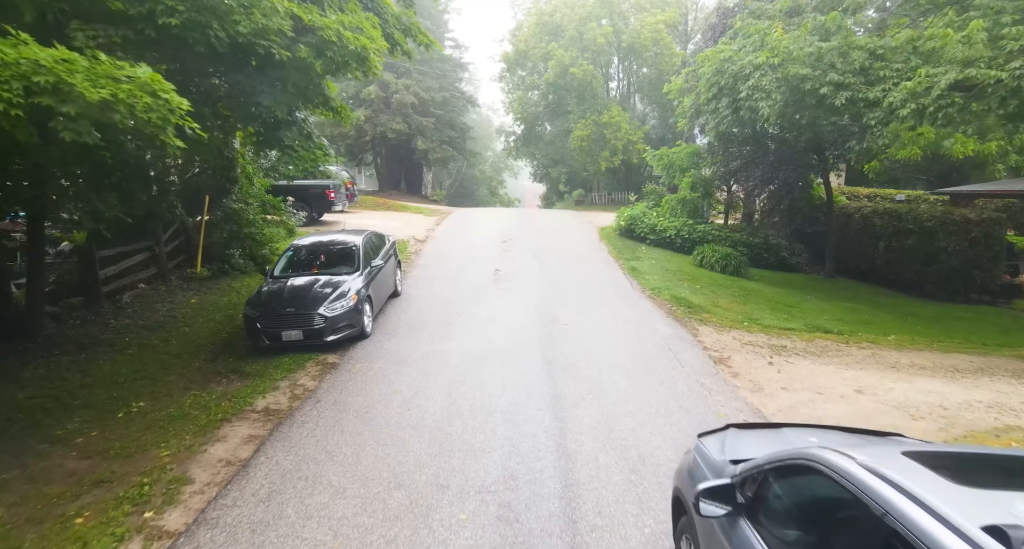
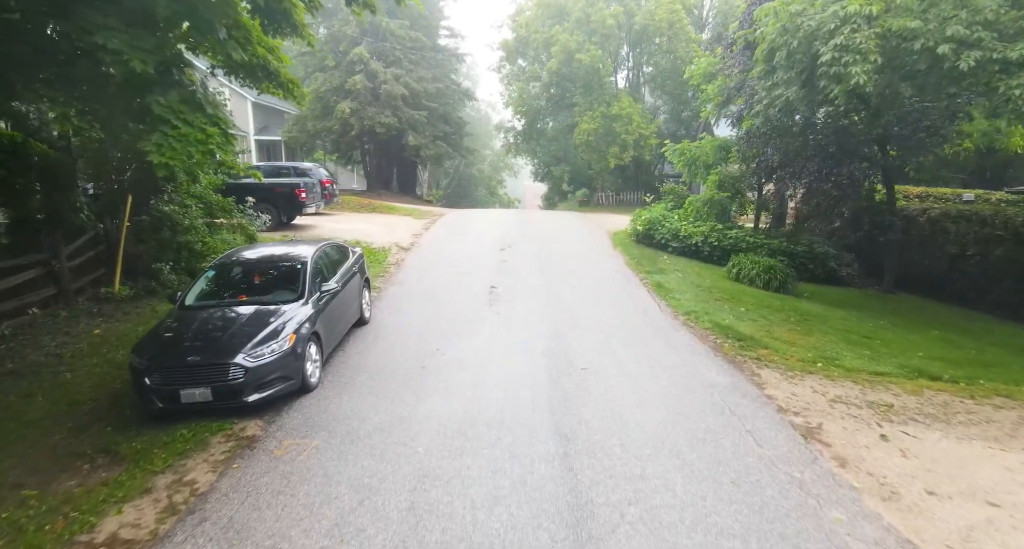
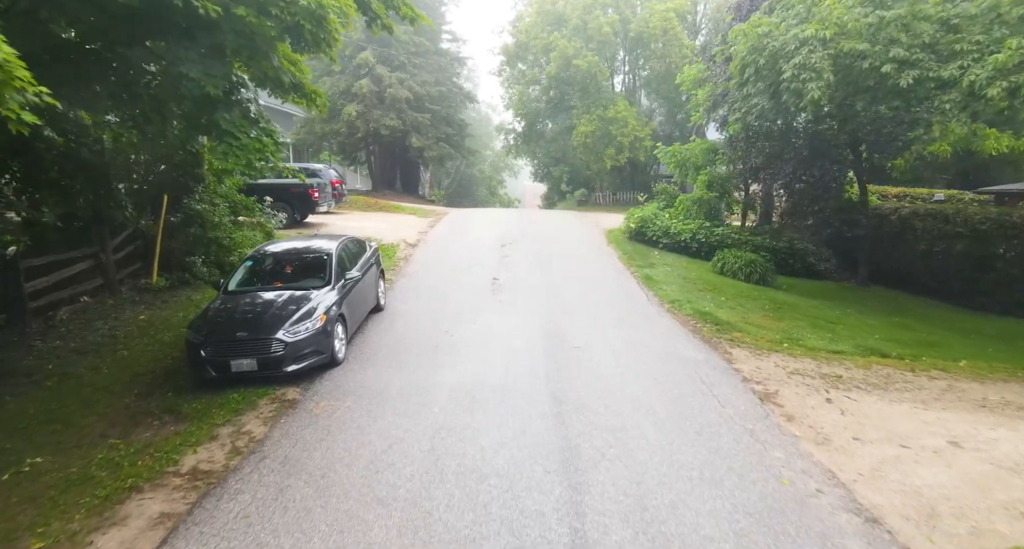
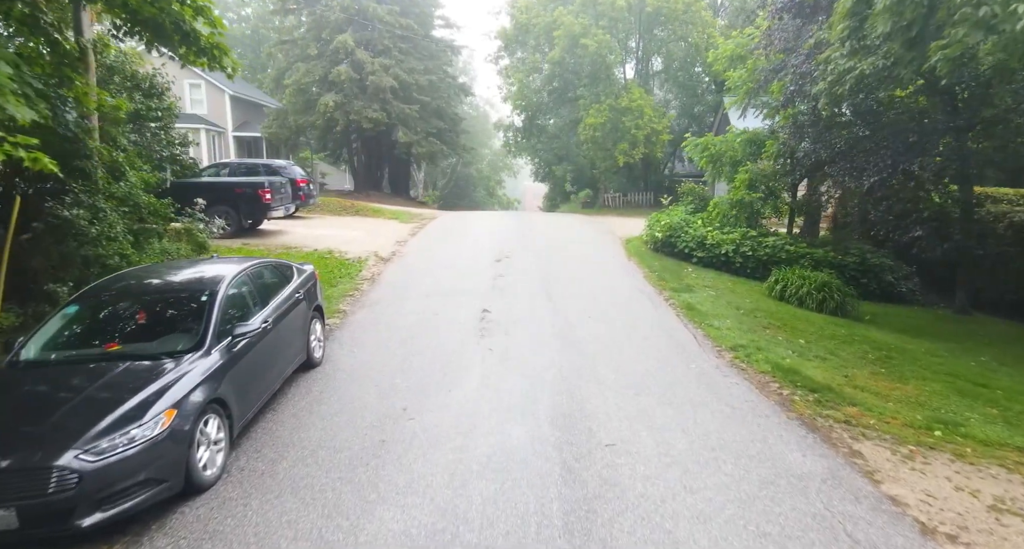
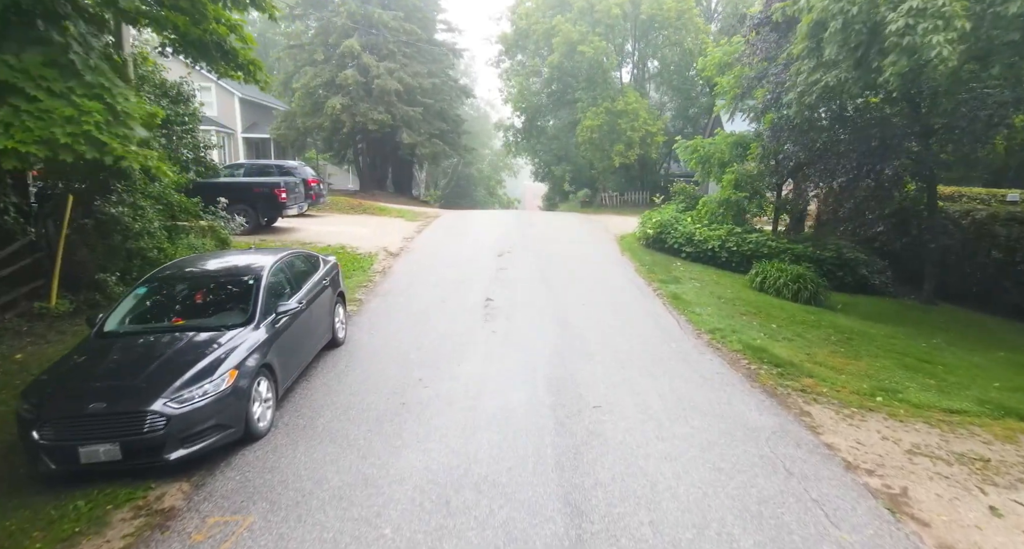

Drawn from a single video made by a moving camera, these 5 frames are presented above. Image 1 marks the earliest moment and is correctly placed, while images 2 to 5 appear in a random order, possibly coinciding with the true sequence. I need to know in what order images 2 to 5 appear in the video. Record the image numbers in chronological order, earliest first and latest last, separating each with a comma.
3, 2, 5, 4
